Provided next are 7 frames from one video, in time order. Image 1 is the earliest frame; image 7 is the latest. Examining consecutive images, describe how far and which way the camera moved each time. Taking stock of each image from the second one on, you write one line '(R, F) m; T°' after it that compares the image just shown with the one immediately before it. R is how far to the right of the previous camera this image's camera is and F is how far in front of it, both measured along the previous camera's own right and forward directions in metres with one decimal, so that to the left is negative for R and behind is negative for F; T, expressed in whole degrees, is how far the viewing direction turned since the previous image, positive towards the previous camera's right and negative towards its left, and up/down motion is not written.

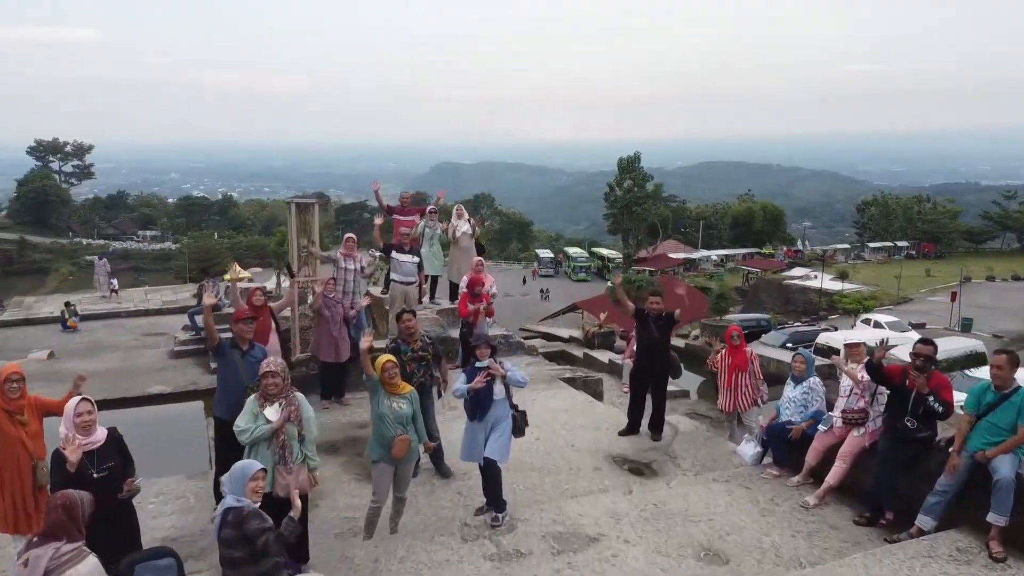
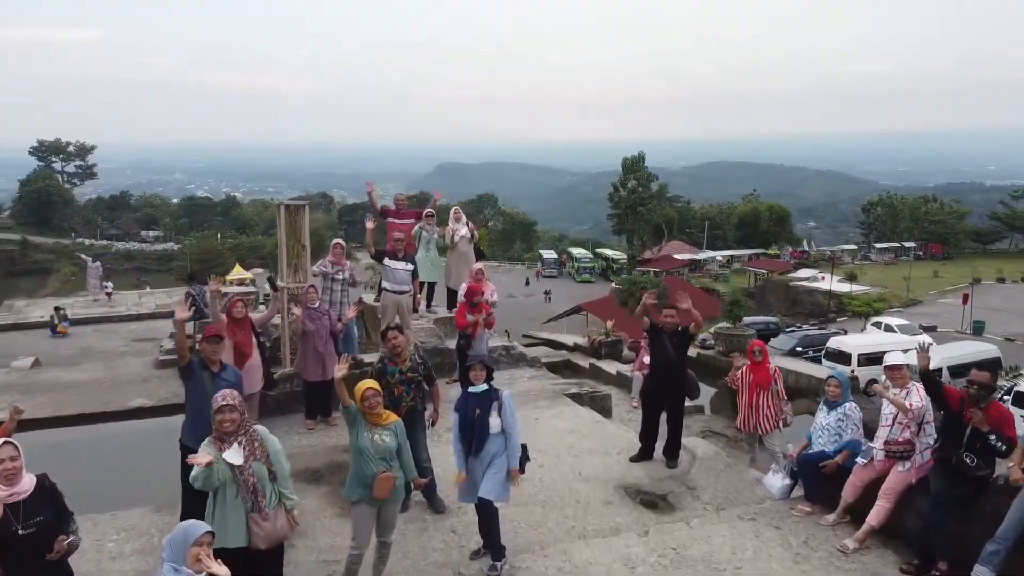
(0.0, +0.5) m; 0°
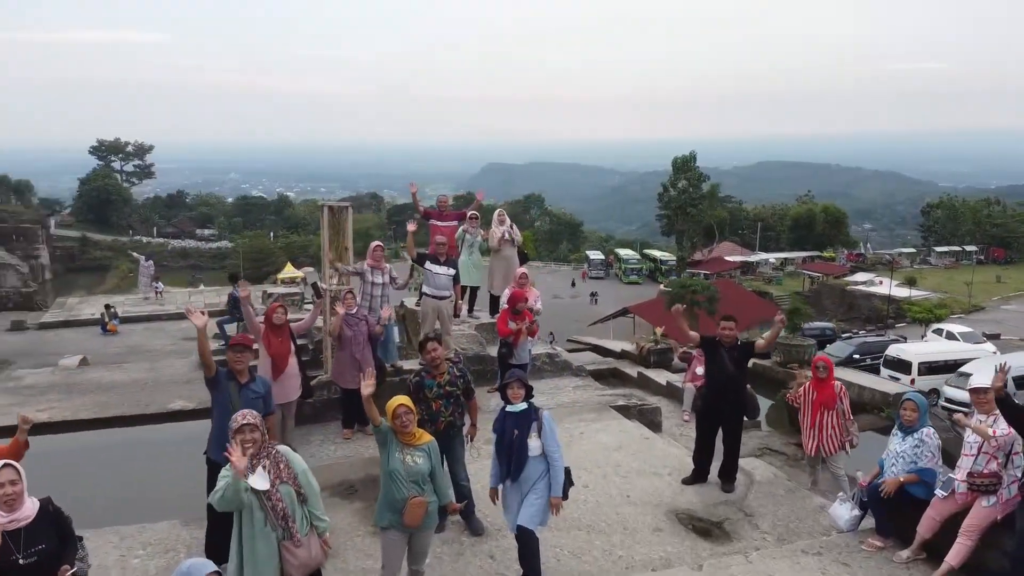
(0.0, +0.3) m; -3°
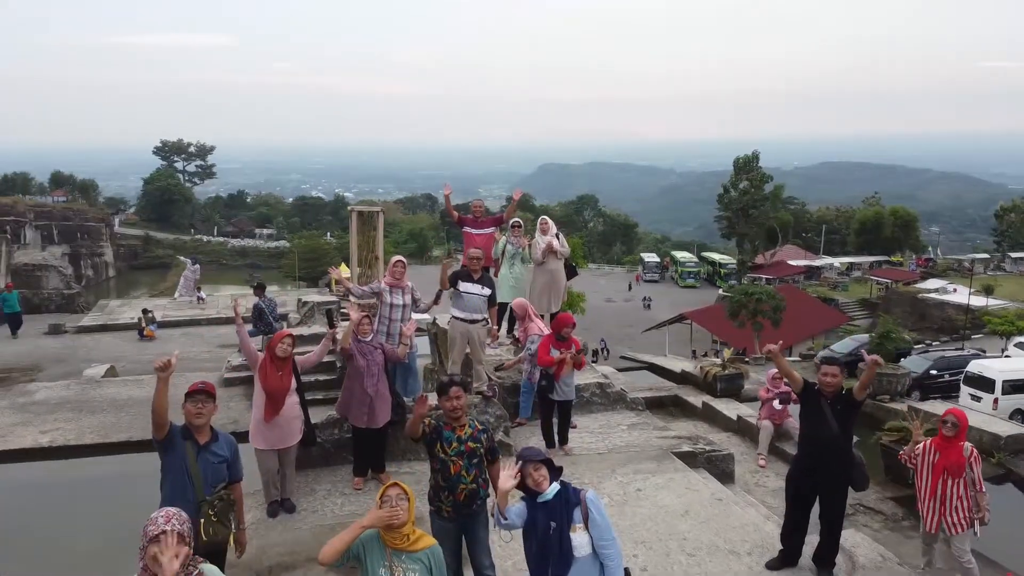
(+0.1, +0.9) m; -4°
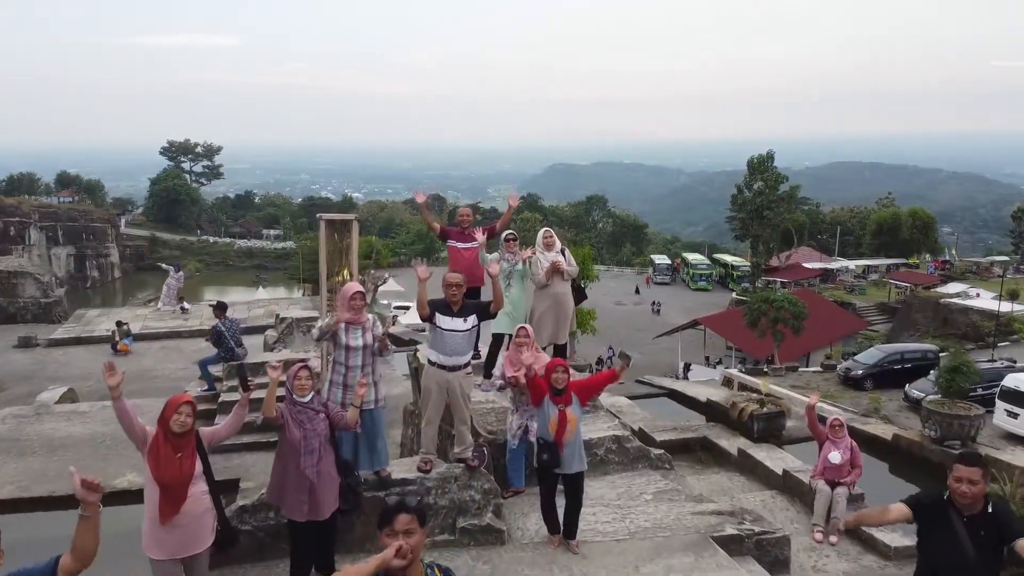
(+0.1, +1.2) m; -1°
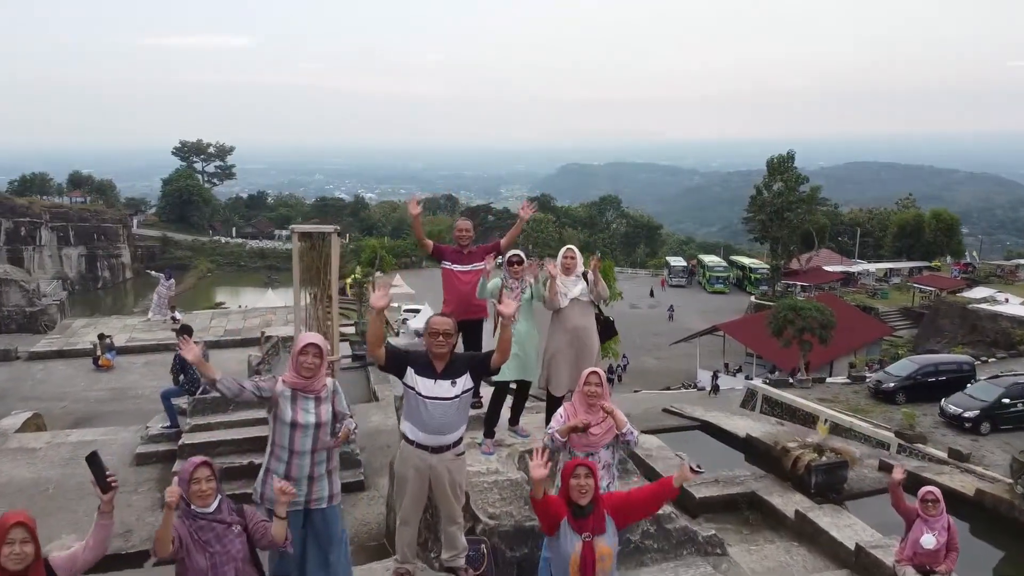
(0.0, +1.1) m; -1°
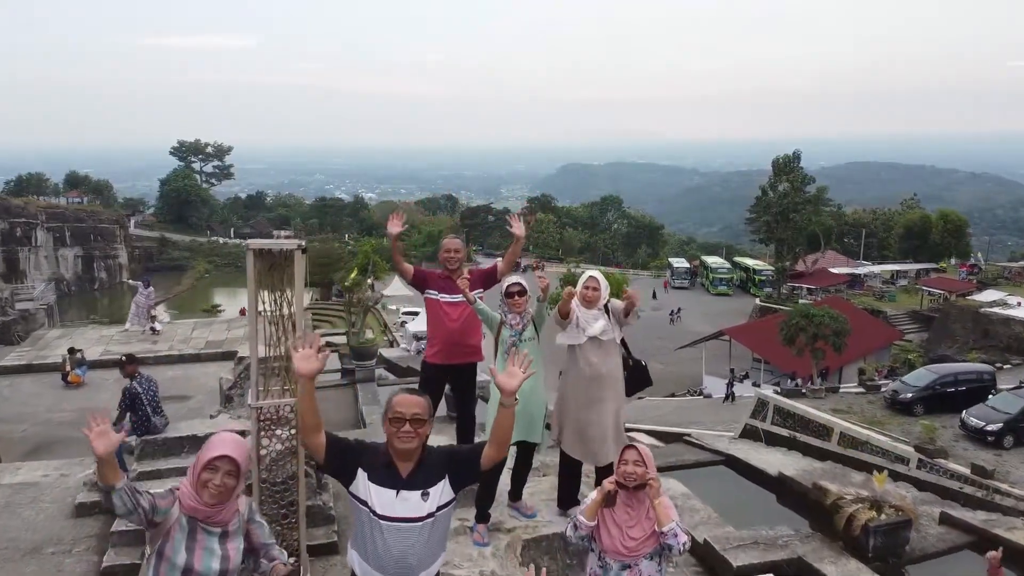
(0.0, +0.9) m; 0°
